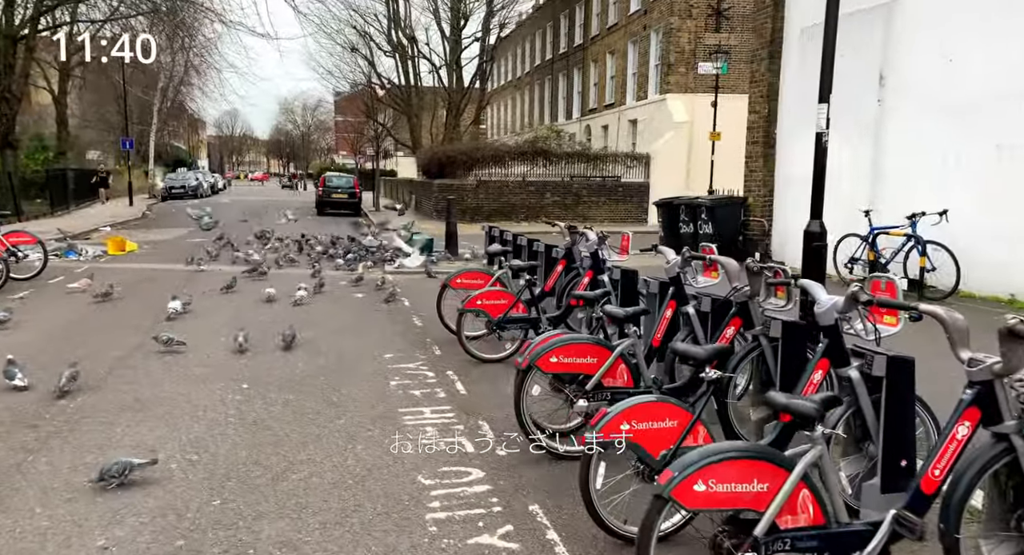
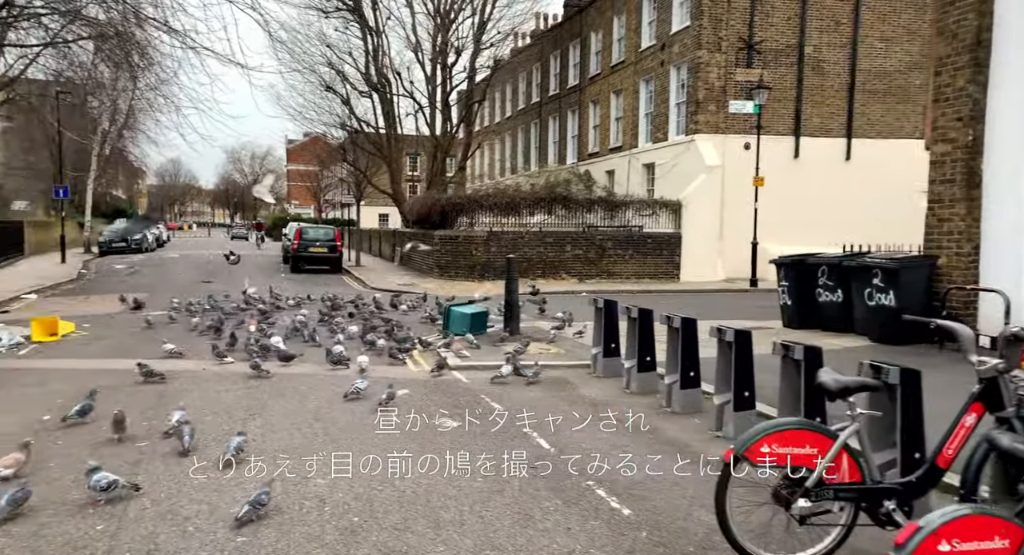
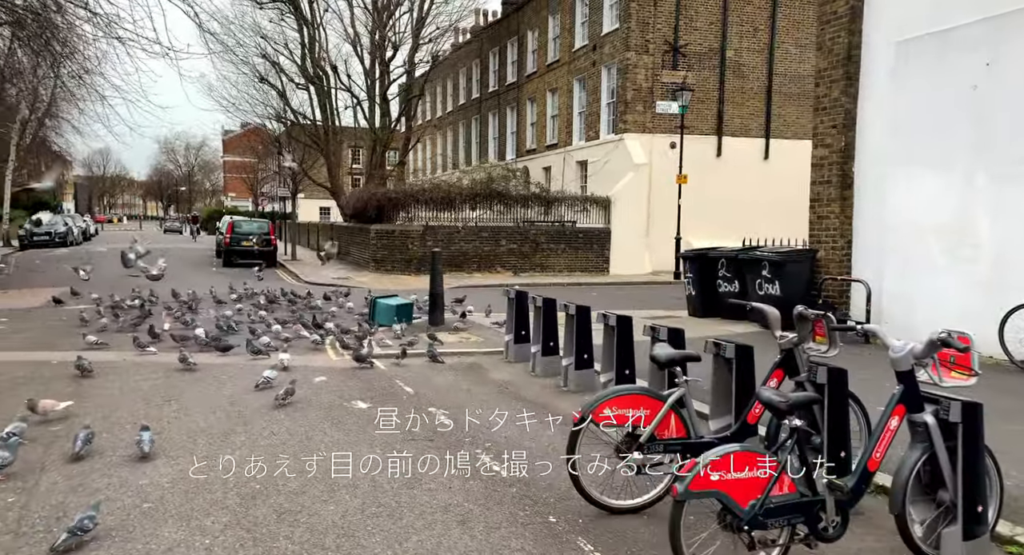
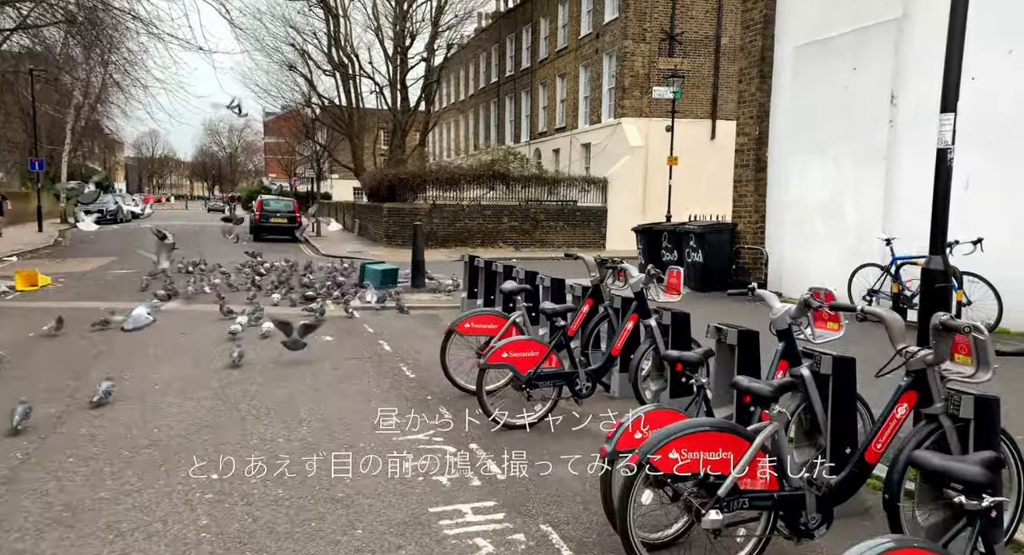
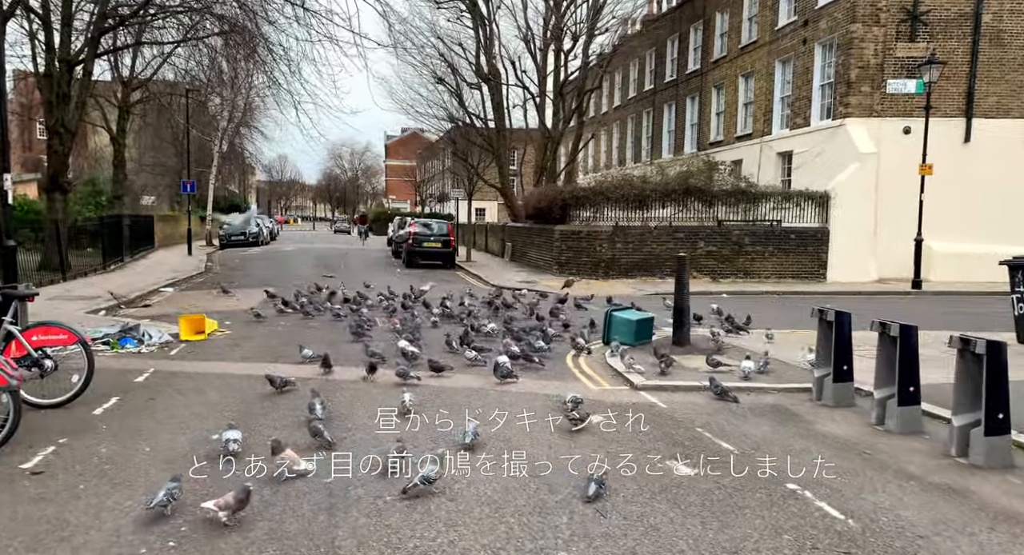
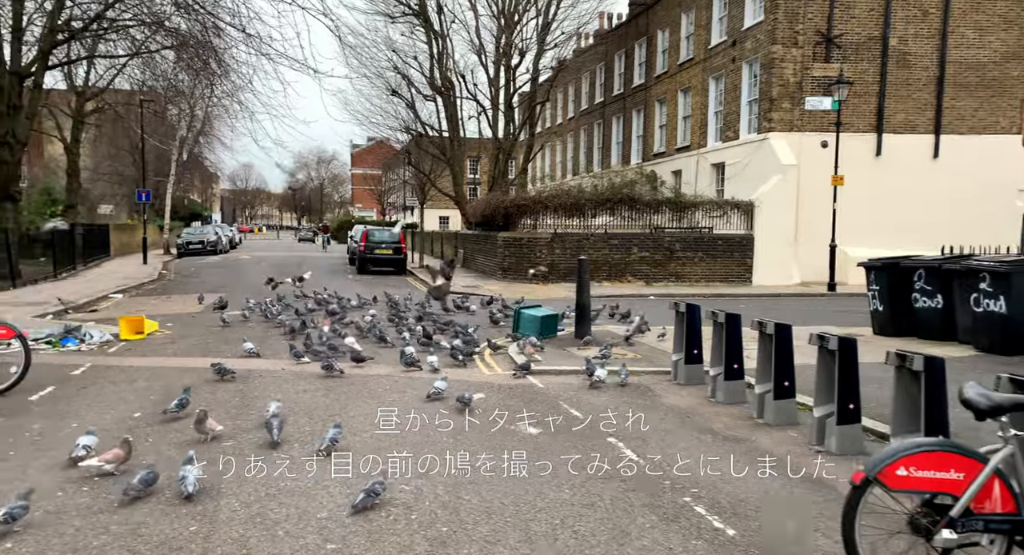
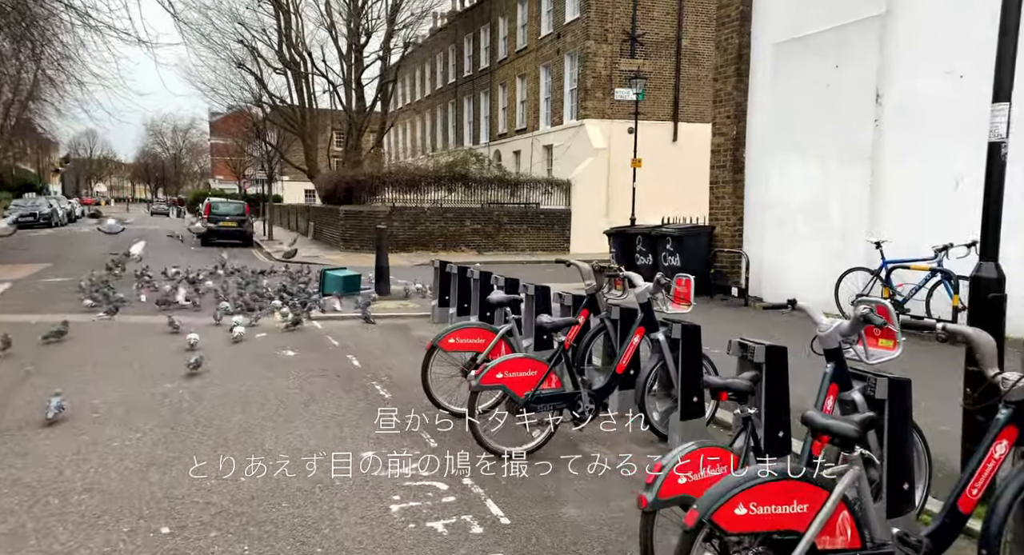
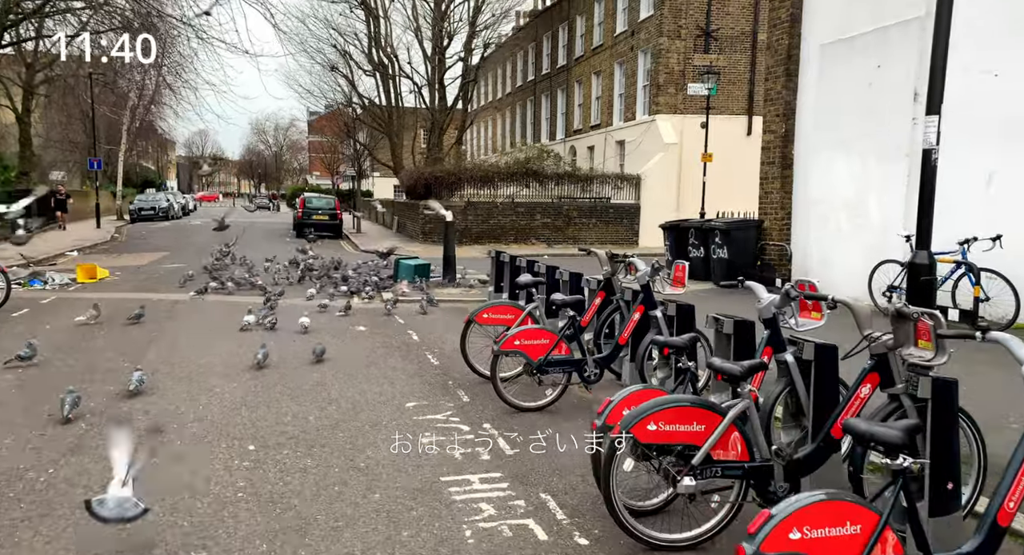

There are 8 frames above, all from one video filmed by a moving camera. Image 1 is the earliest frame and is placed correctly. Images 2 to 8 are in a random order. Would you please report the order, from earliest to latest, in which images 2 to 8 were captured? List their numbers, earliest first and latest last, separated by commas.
8, 4, 7, 3, 2, 6, 5
